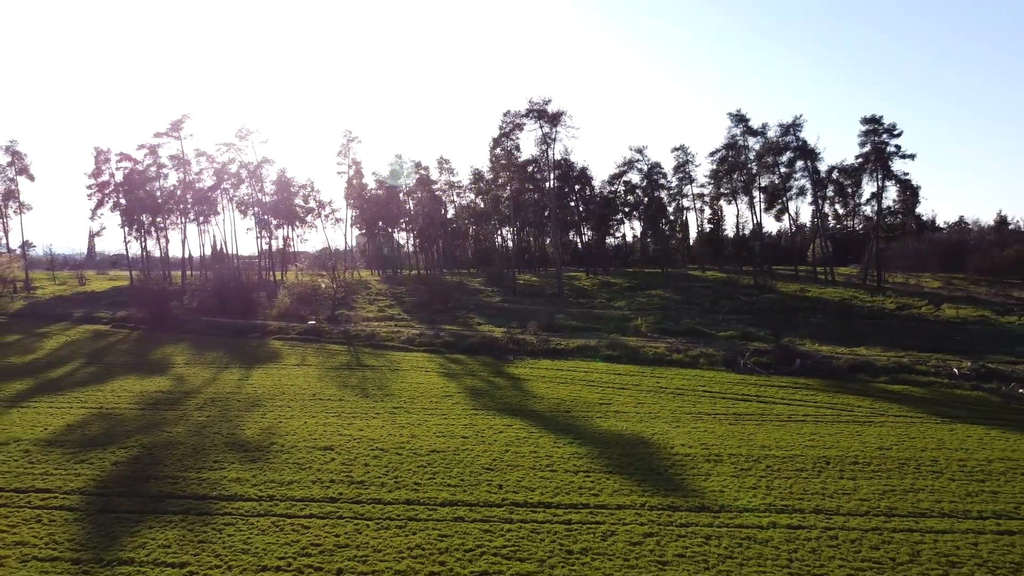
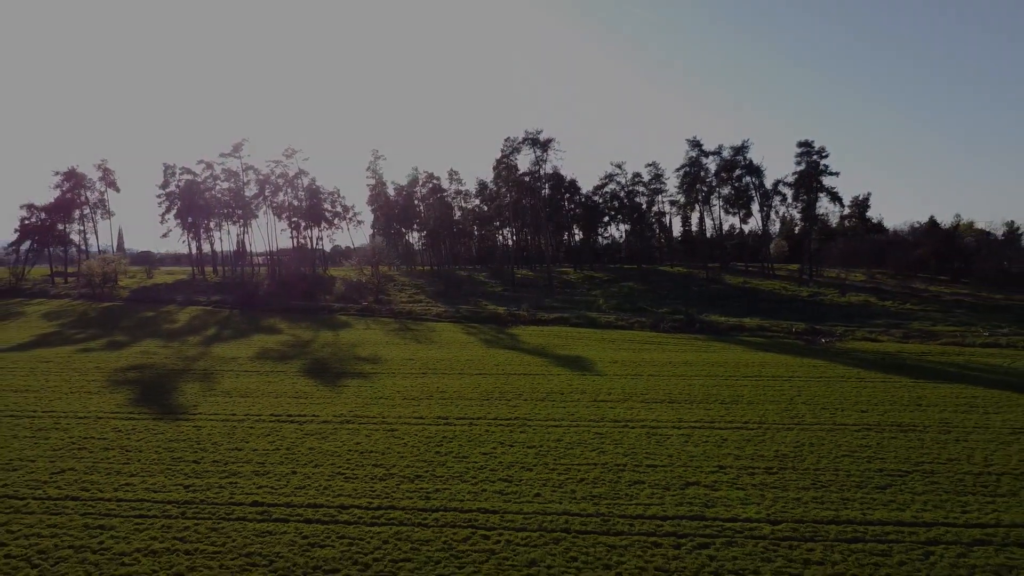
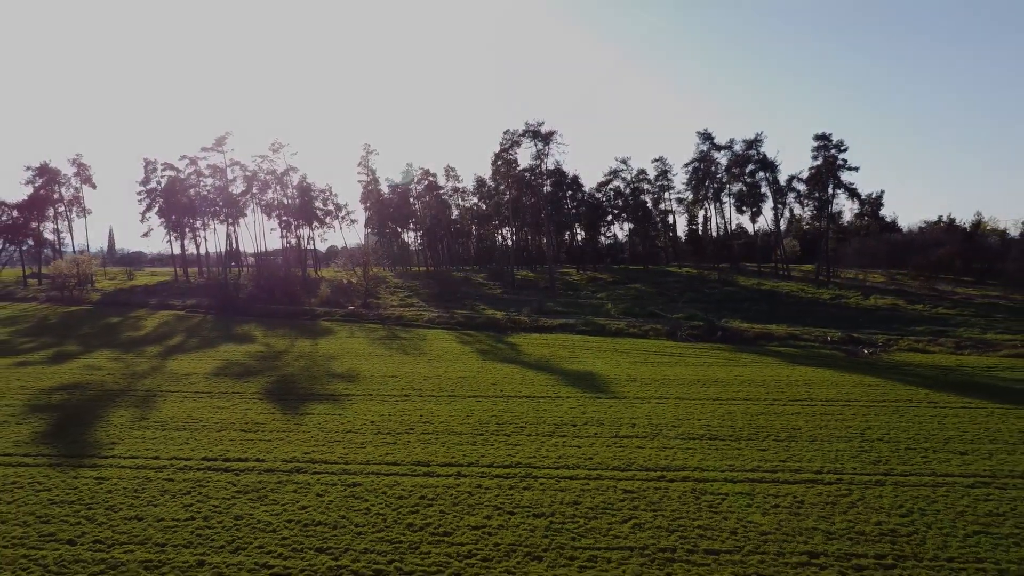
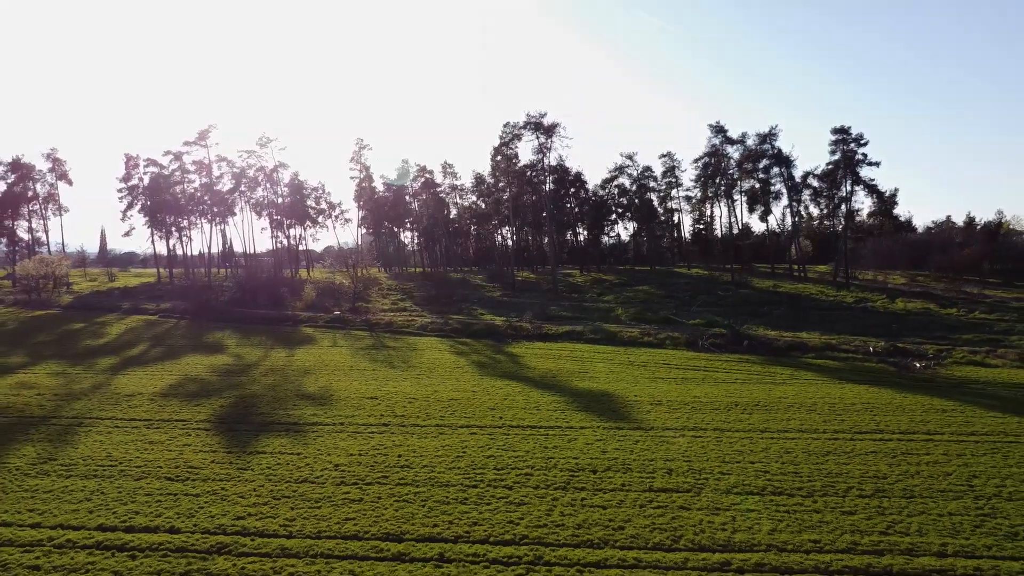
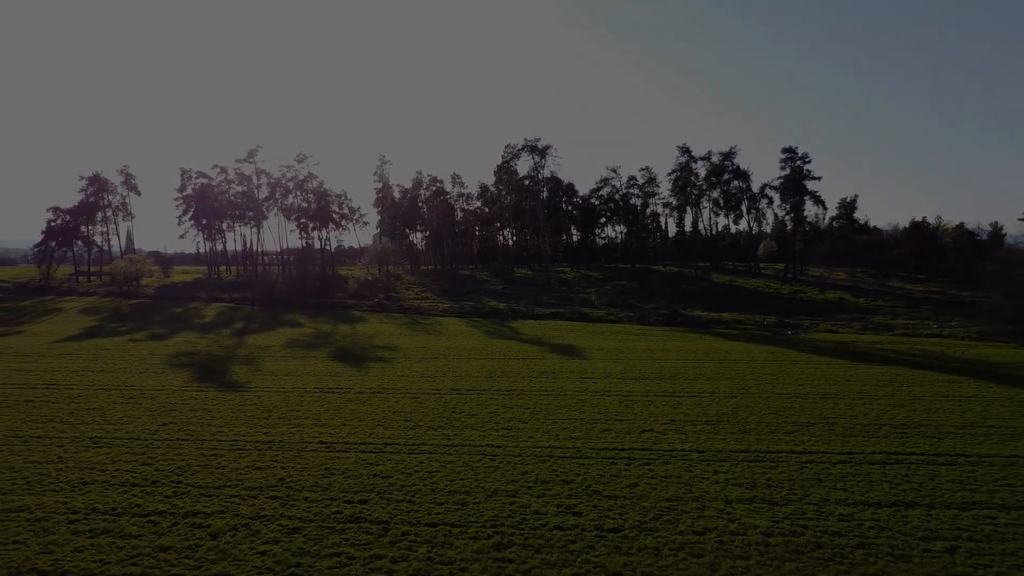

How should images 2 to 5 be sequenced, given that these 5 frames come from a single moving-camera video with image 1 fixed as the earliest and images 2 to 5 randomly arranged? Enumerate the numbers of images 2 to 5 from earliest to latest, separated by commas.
4, 3, 2, 5
